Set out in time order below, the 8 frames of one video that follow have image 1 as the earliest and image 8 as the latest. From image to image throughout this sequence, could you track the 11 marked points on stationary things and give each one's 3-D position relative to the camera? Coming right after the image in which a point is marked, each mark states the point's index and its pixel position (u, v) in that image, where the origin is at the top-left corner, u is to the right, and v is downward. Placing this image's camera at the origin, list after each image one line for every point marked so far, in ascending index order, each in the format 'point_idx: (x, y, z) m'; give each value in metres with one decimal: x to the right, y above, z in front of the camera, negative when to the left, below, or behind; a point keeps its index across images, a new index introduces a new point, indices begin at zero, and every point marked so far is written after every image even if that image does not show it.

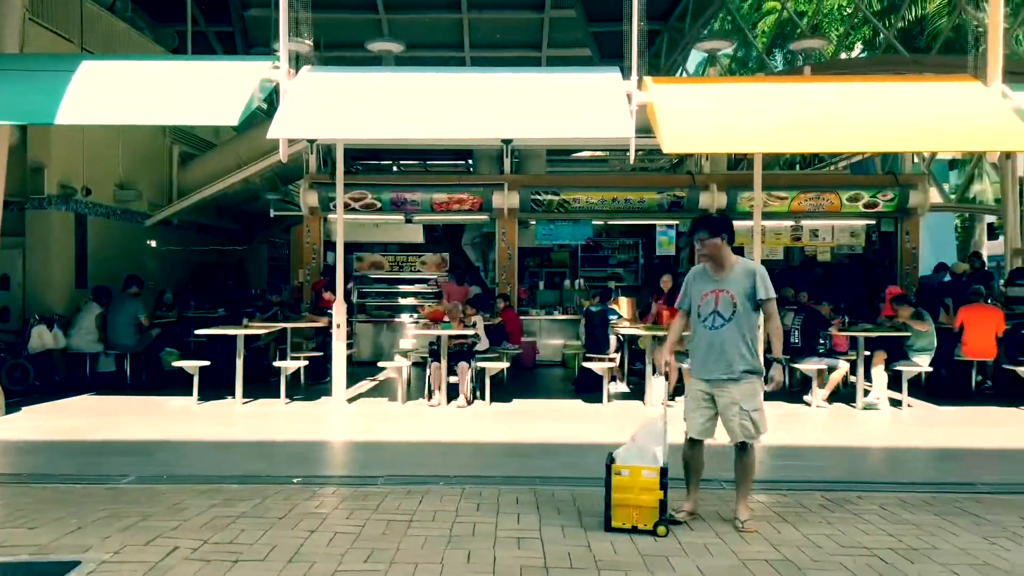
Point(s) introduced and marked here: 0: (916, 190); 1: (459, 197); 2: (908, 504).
0: (+7.1, +1.7, +13.5) m
1: (-0.9, +1.6, +13.6) m
2: (+2.8, -1.5, +5.5) m
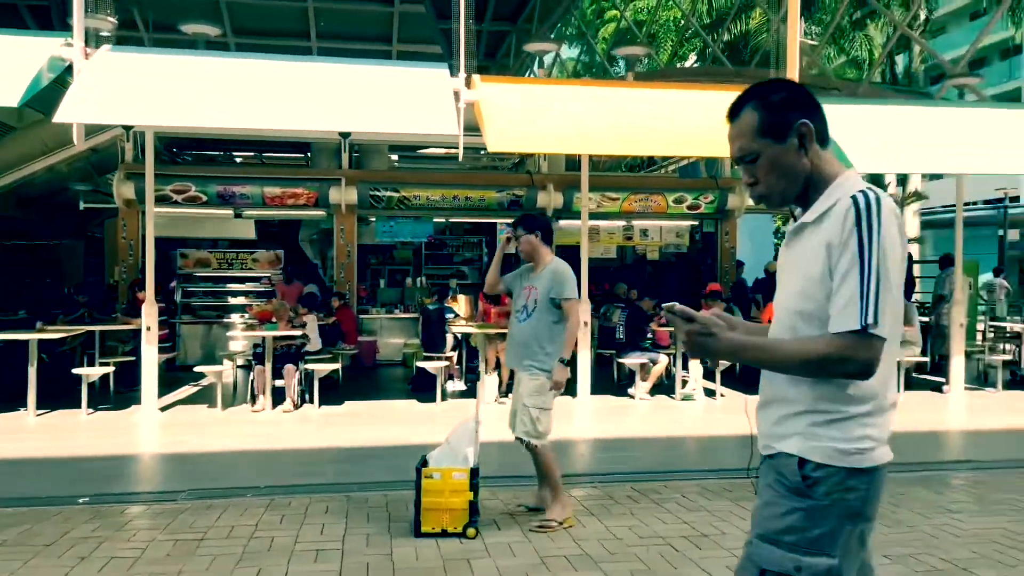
0: (+4.2, +1.8, +14.4) m
1: (-3.7, +1.7, +13.1) m
2: (+1.5, -1.5, +5.8) m
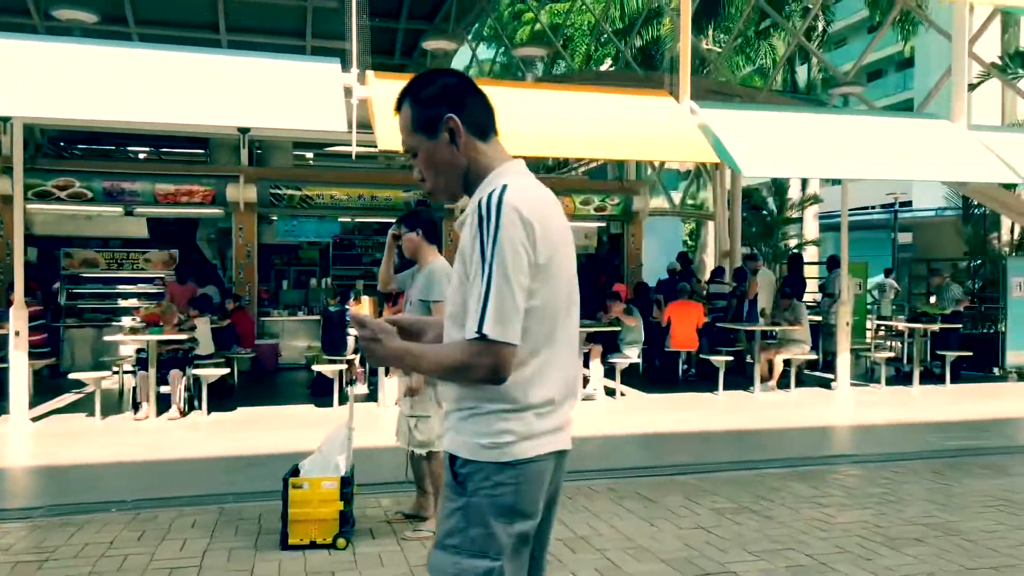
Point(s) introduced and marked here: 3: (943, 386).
0: (+2.4, +1.8, +14.7) m
1: (-5.3, +1.6, +12.5) m
2: (+0.6, -1.5, +5.8) m
3: (+6.6, -1.5, +11.7) m
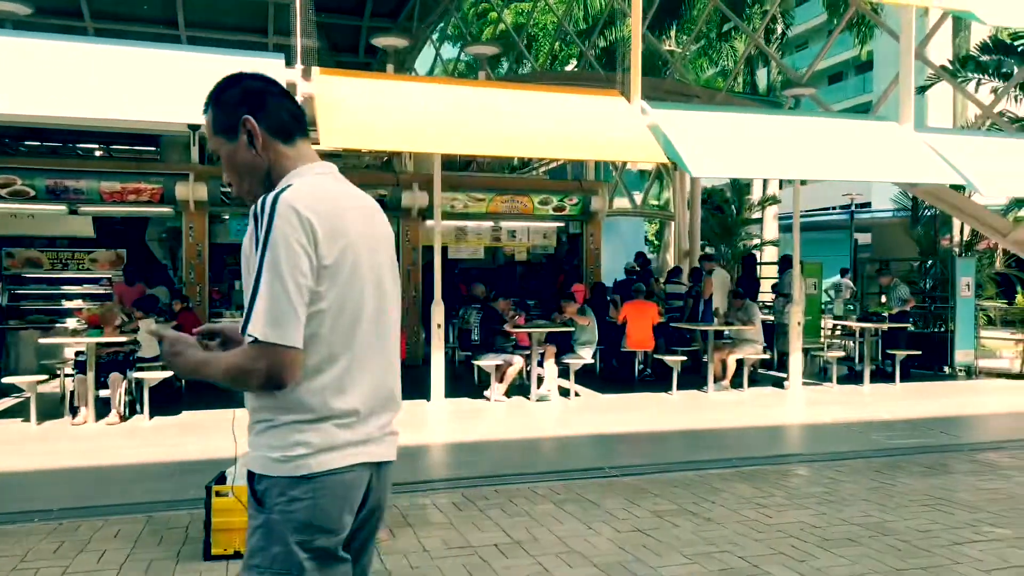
0: (+1.6, +1.8, +14.7) m
1: (-6.0, +1.6, +12.2) m
2: (+0.2, -1.5, +5.7) m
3: (+5.9, -1.5, +11.8) m
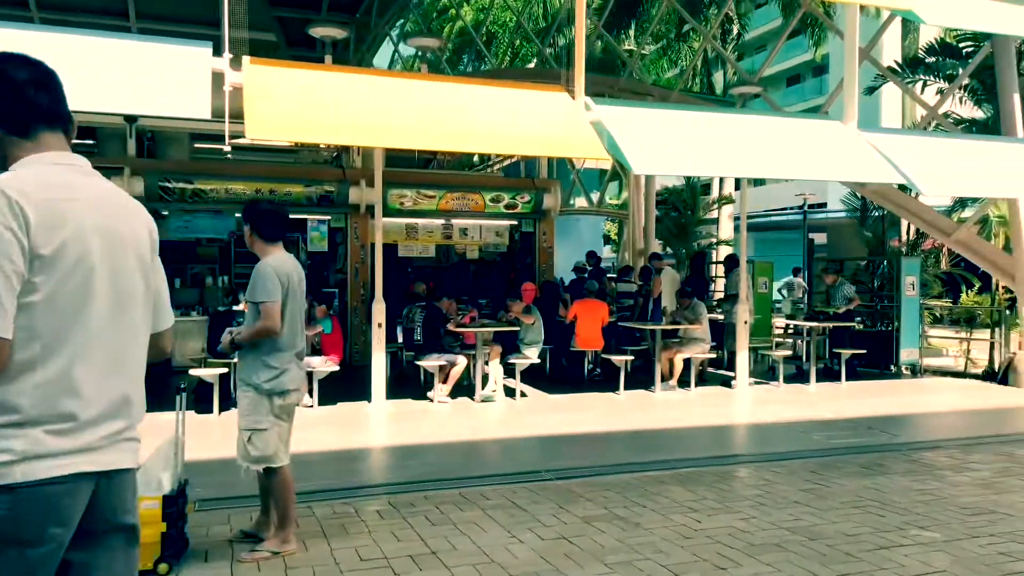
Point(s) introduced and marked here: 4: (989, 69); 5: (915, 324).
0: (+0.7, +1.8, +14.5) m
1: (-6.8, +1.7, +11.7) m
2: (-0.4, -1.5, +5.5) m
3: (+5.1, -1.5, +11.9) m
4: (+8.0, +3.7, +12.9) m
5: (+6.7, -0.6, +12.7) m
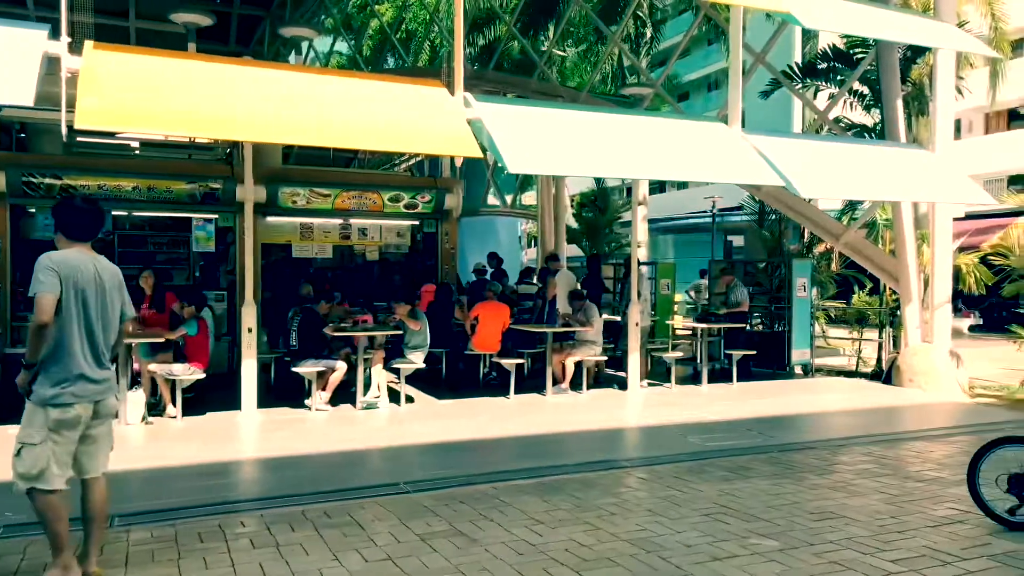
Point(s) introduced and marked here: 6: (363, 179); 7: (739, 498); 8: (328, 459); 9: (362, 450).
0: (-1.2, +1.8, +14.2) m
1: (-8.4, +1.6, +10.8) m
2: (-1.4, -1.6, +5.1) m
3: (+3.4, -1.5, +12.0) m
4: (+6.3, +3.7, +13.3) m
5: (+5.0, -0.6, +13.0) m
6: (-2.7, +1.9, +13.6) m
7: (+1.7, -1.5, +5.6) m
8: (-2.0, -1.8, +8.3) m
9: (-1.7, -1.8, +8.5) m
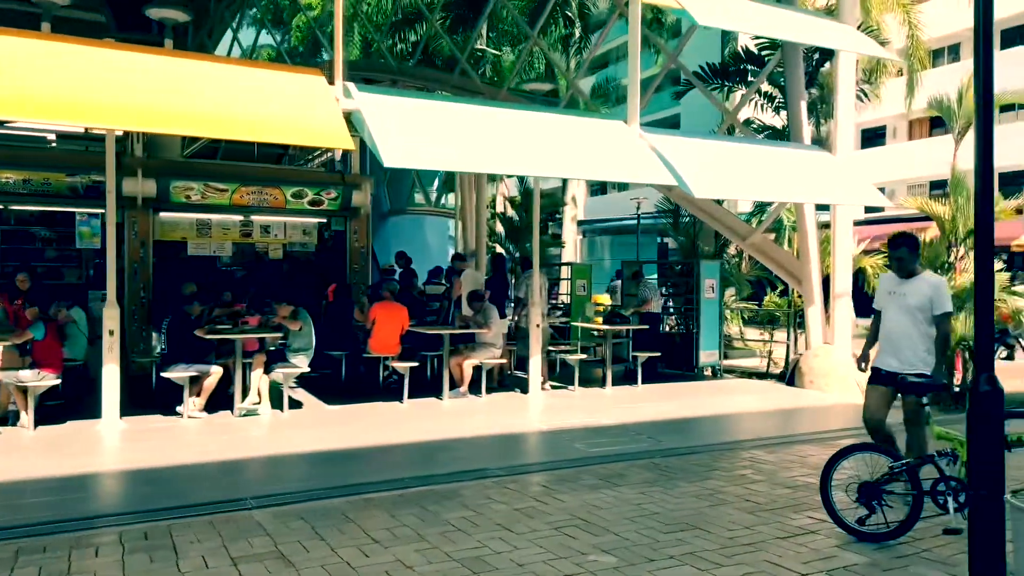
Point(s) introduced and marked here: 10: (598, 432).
0: (-2.8, +1.7, +13.7) m
1: (-9.8, +1.6, +9.8) m
2: (-2.4, -1.5, +4.6) m
3: (+1.9, -1.5, +11.8) m
4: (+4.7, +3.7, +13.3) m
5: (+3.4, -0.6, +12.9) m
6: (-4.3, +1.9, +13.1) m
7: (+0.6, -1.5, +5.3) m
8: (-3.2, -1.8, +7.7) m
9: (-2.9, -1.8, +8.0) m
10: (+1.0, -1.8, +9.3) m
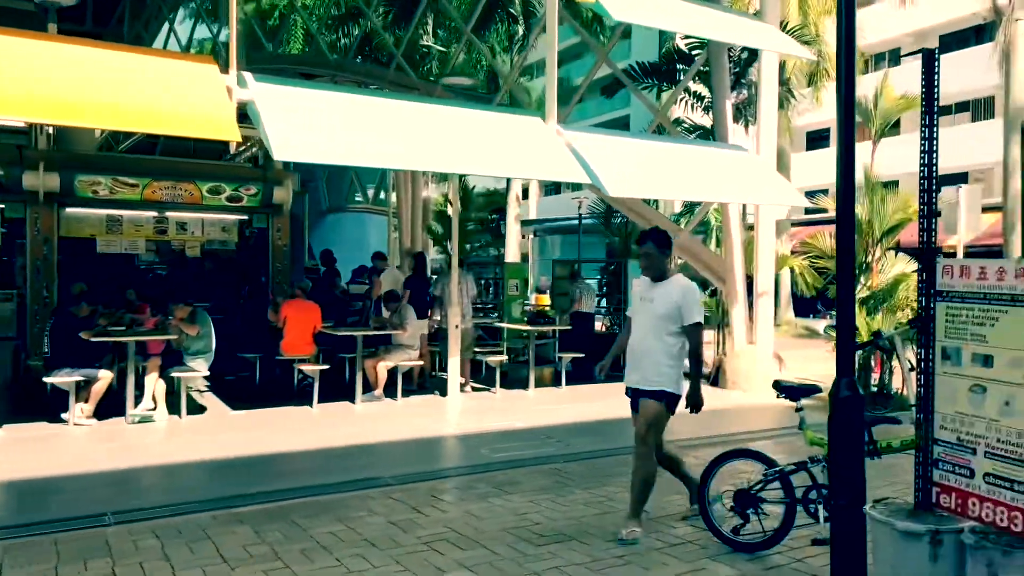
0: (-4.1, +1.8, +13.3) m
1: (-10.8, +1.7, +9.0) m
2: (-3.2, -1.5, +4.2) m
3: (+0.8, -1.5, +11.6) m
4: (+3.4, +3.7, +13.3) m
5: (+2.2, -0.6, +12.8) m
6: (-5.5, +1.9, +12.5) m
7: (-0.2, -1.5, +5.1) m
8: (-4.2, -1.8, +7.3) m
9: (-3.9, -1.8, +7.6) m
10: (0.0, -1.8, +9.1) m
